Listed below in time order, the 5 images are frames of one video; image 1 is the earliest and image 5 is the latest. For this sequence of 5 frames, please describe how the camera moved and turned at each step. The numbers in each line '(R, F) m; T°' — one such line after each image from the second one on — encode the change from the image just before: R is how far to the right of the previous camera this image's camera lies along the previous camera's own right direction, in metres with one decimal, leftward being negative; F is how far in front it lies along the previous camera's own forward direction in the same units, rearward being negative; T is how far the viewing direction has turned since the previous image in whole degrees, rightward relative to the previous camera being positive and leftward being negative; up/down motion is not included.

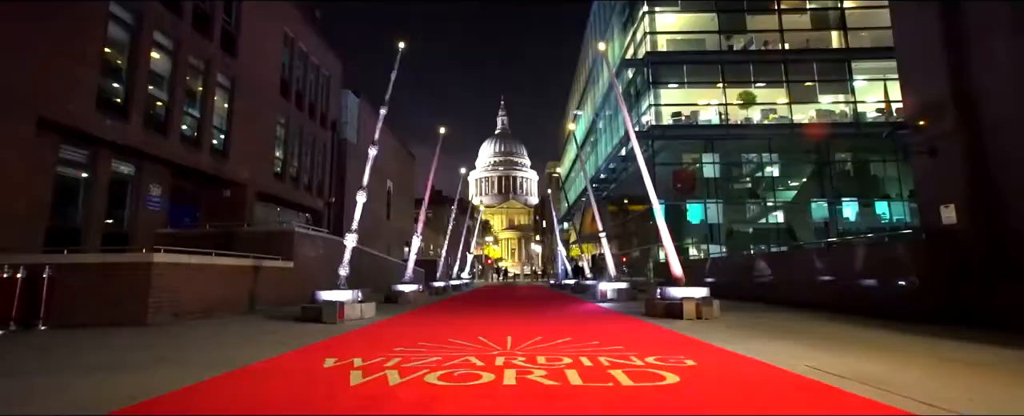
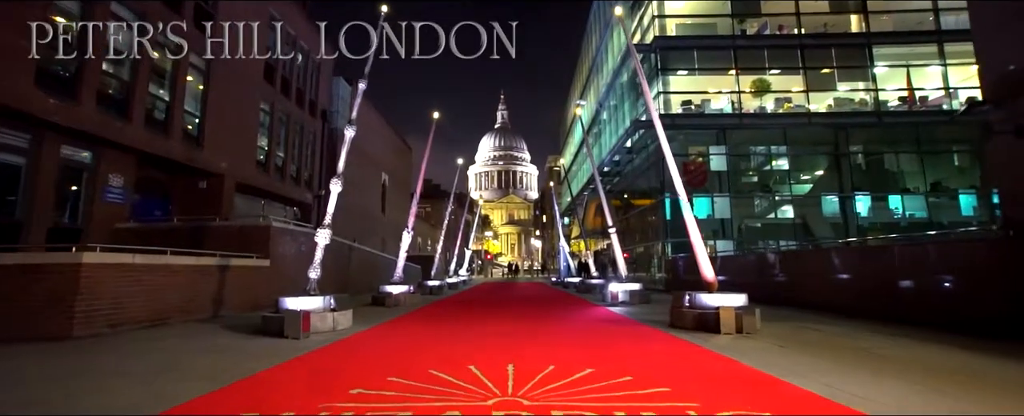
(0.0, +1.8) m; 0°
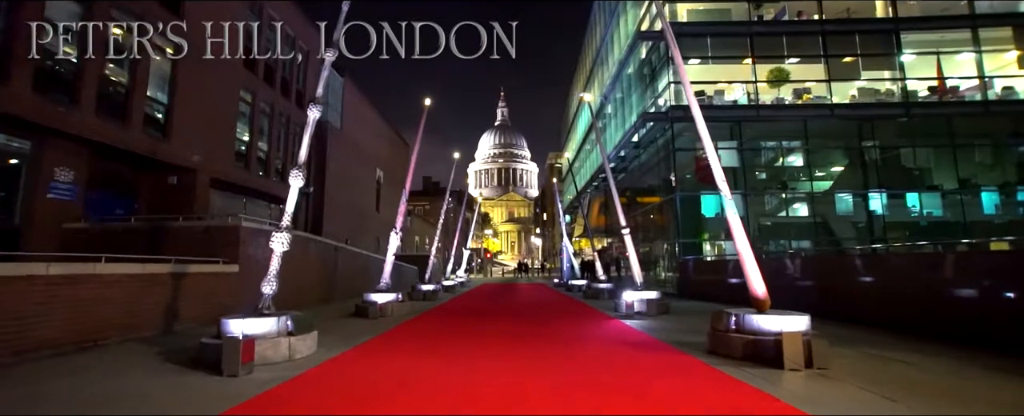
(0.0, +2.0) m; 0°
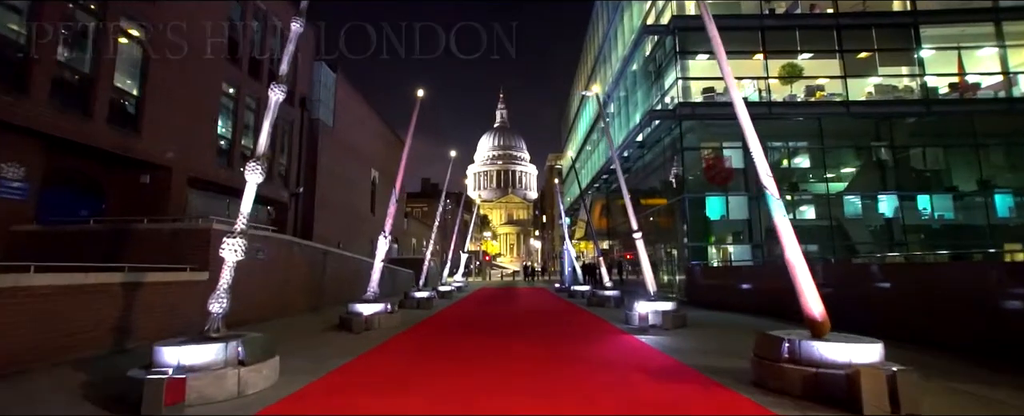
(0.0, +1.4) m; 0°
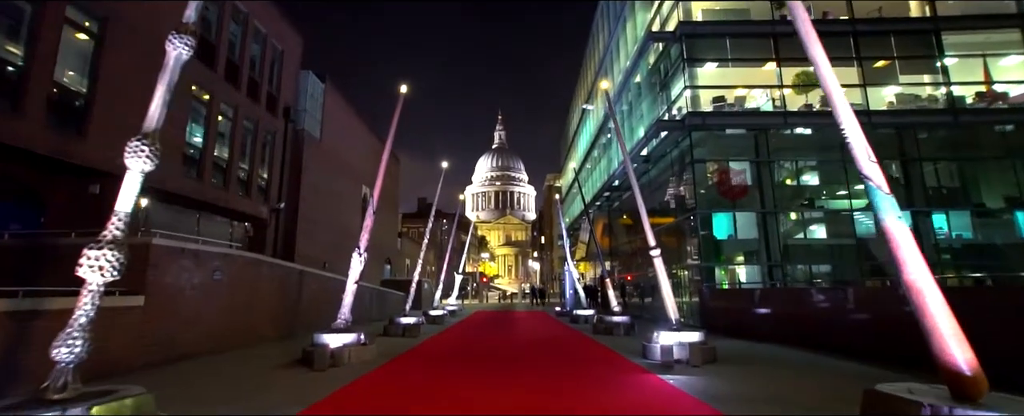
(0.0, +2.1) m; 0°
